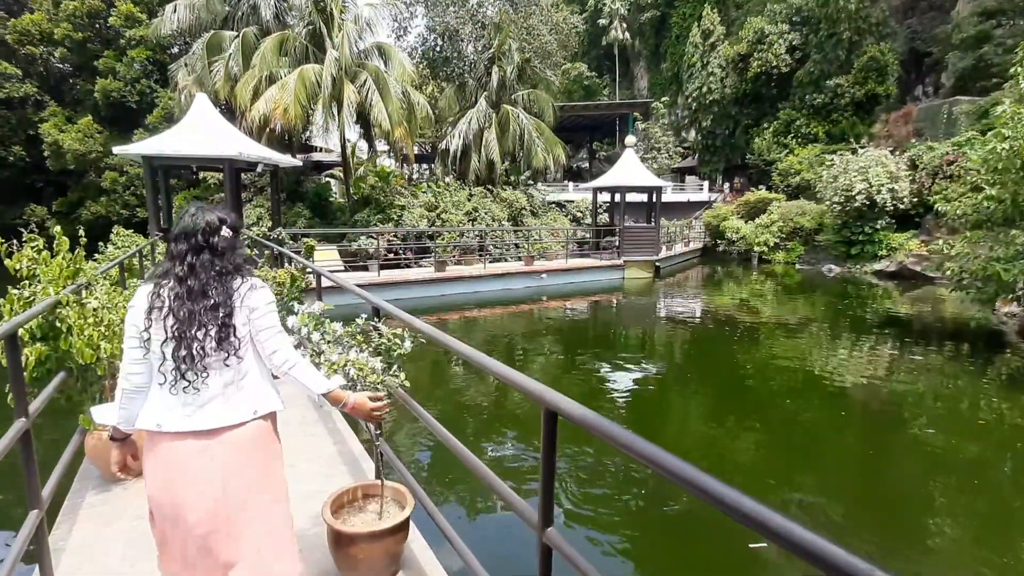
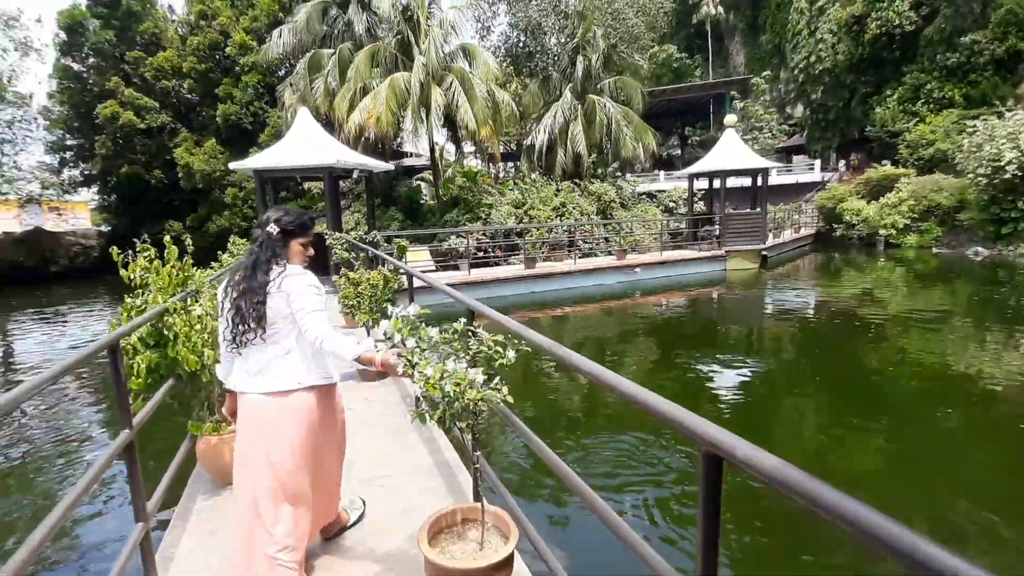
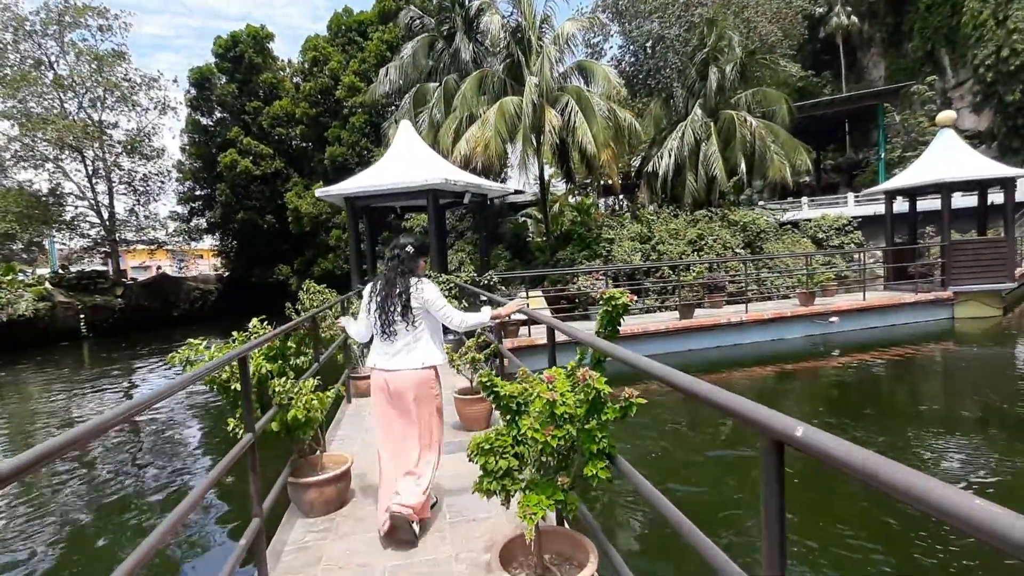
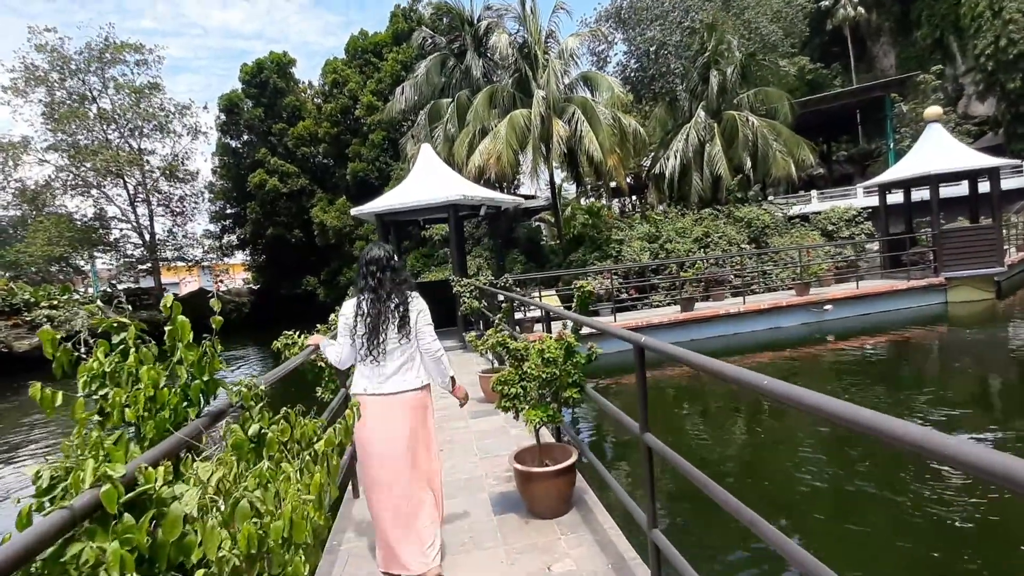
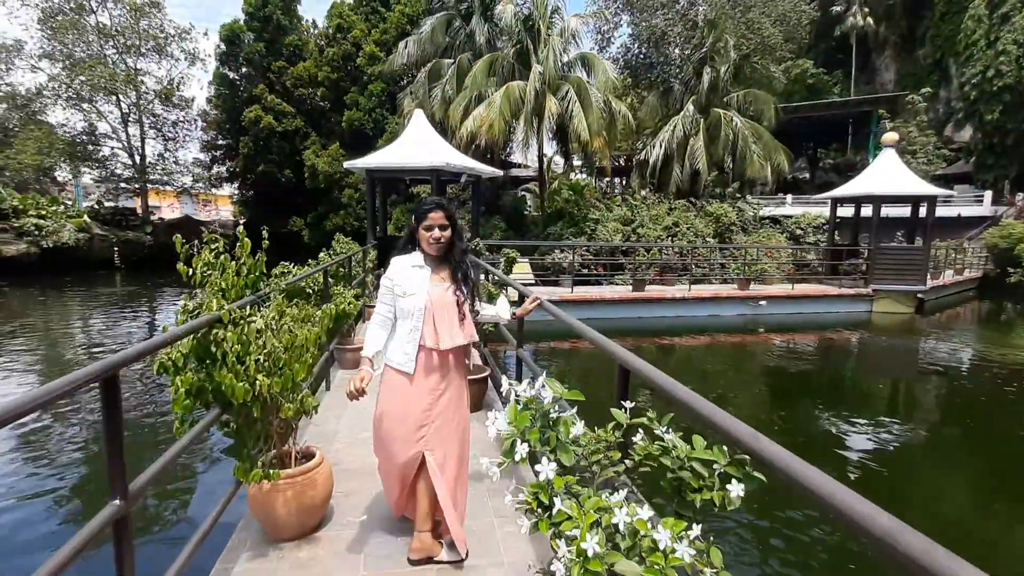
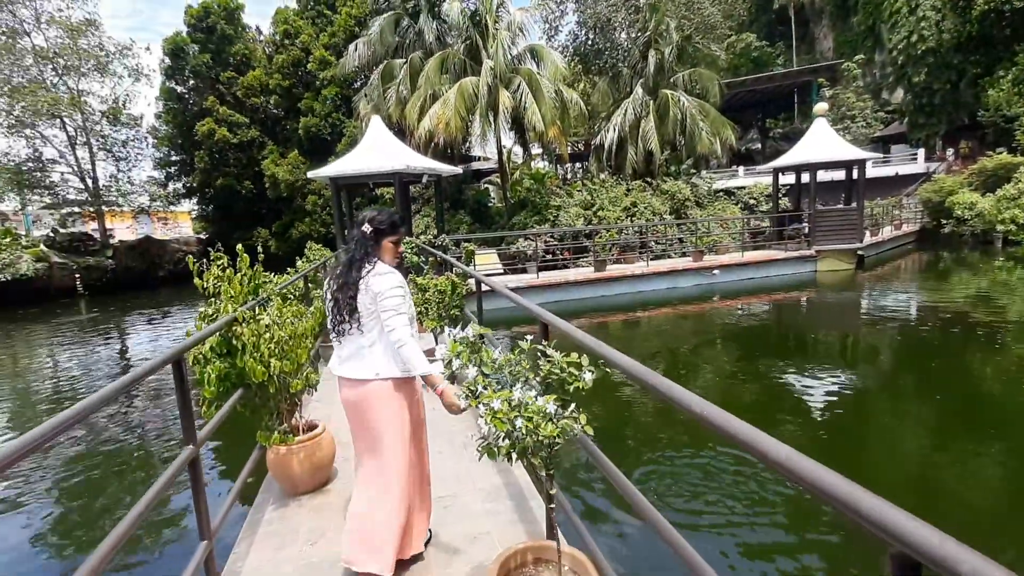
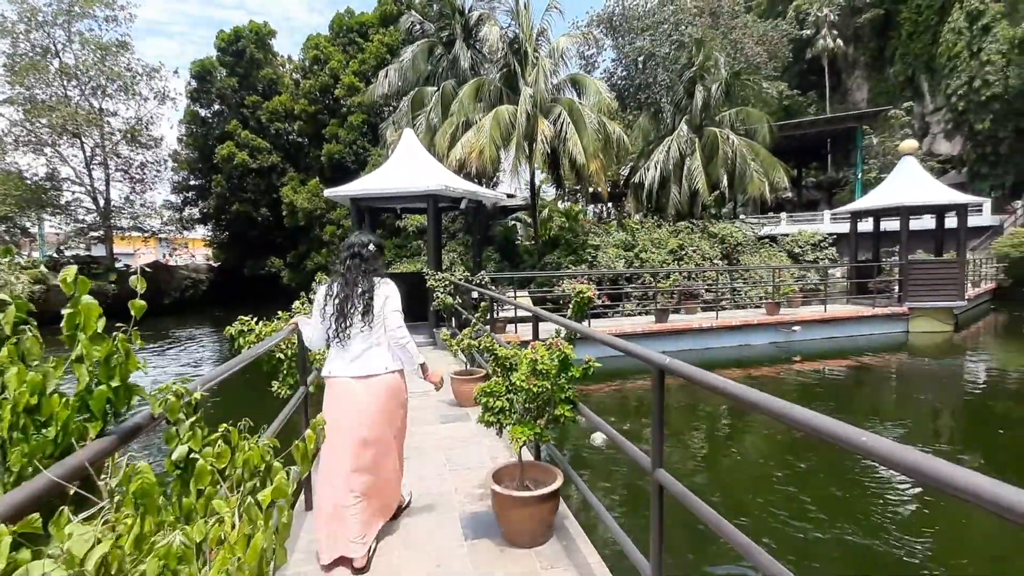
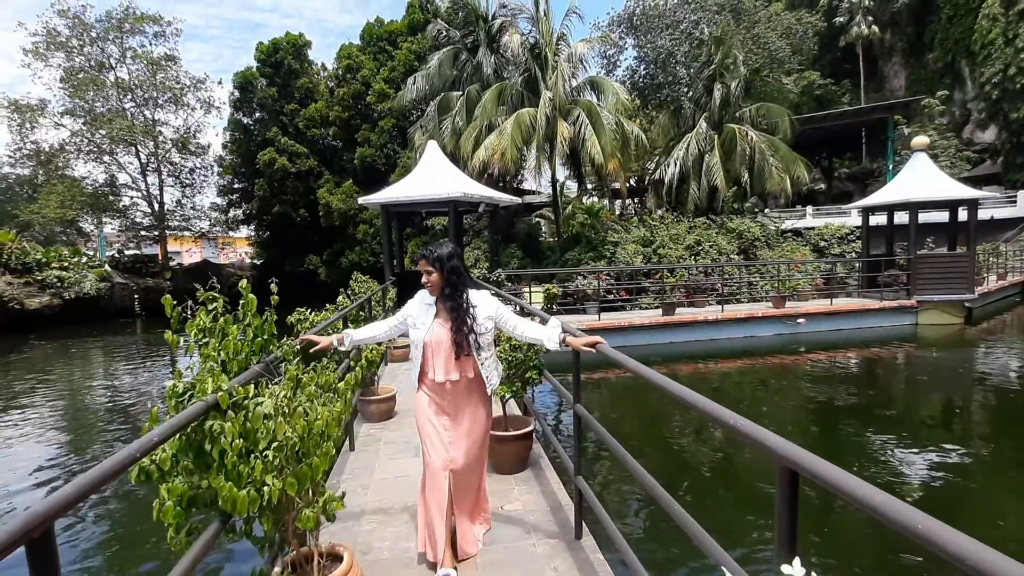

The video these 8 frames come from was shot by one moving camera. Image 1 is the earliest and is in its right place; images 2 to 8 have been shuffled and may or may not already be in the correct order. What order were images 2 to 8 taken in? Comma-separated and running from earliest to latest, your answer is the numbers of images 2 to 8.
2, 6, 5, 8, 4, 7, 3
